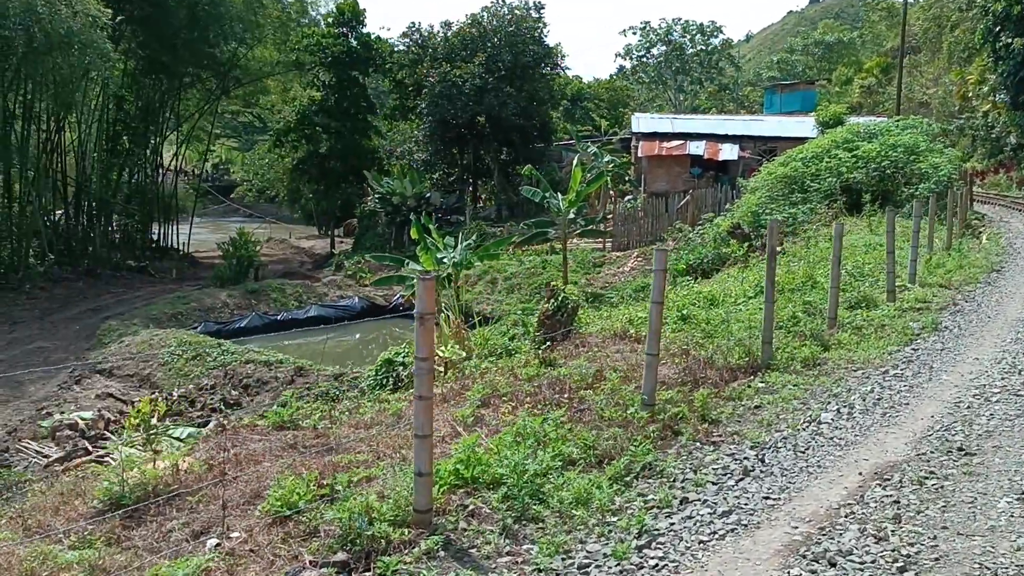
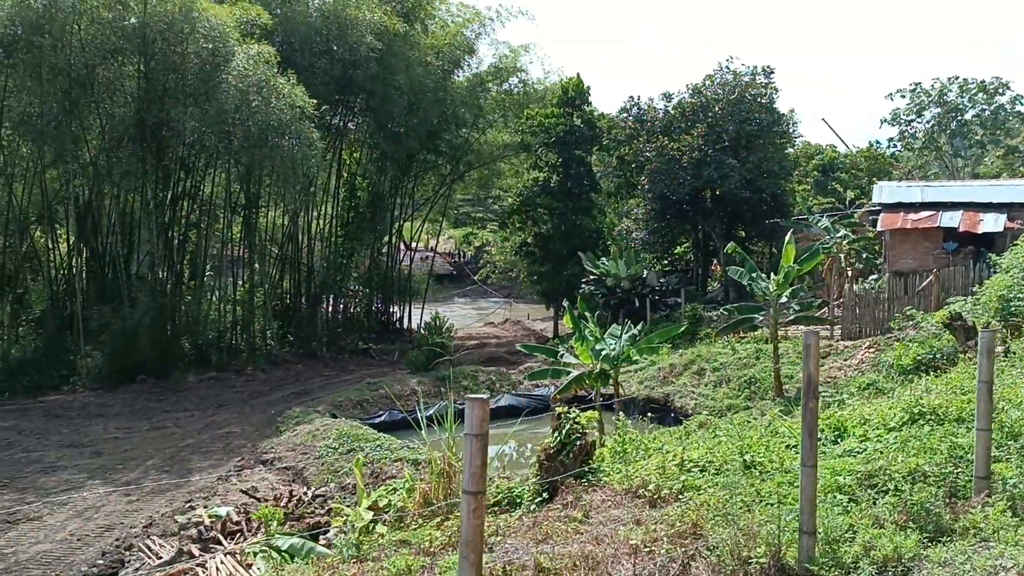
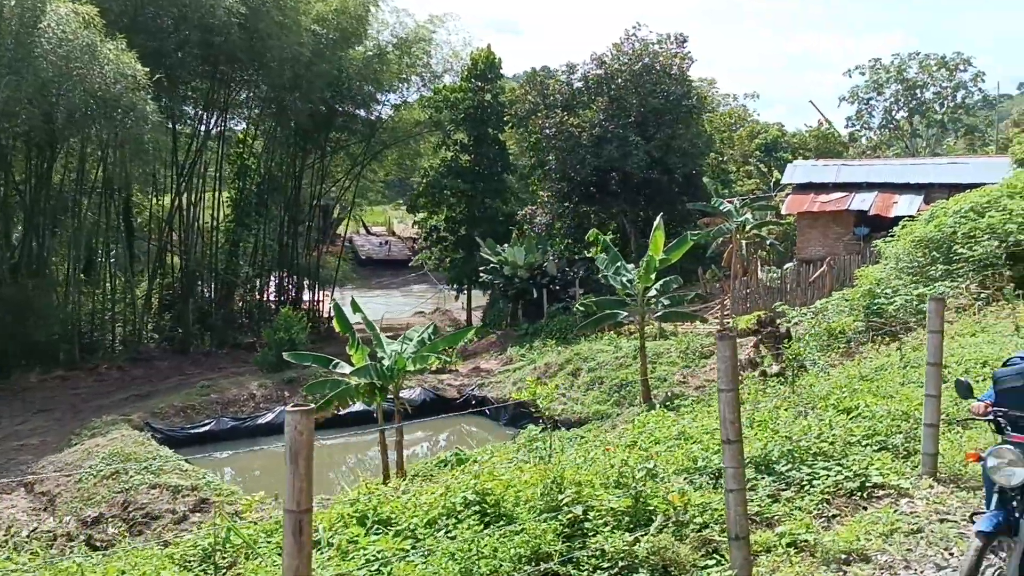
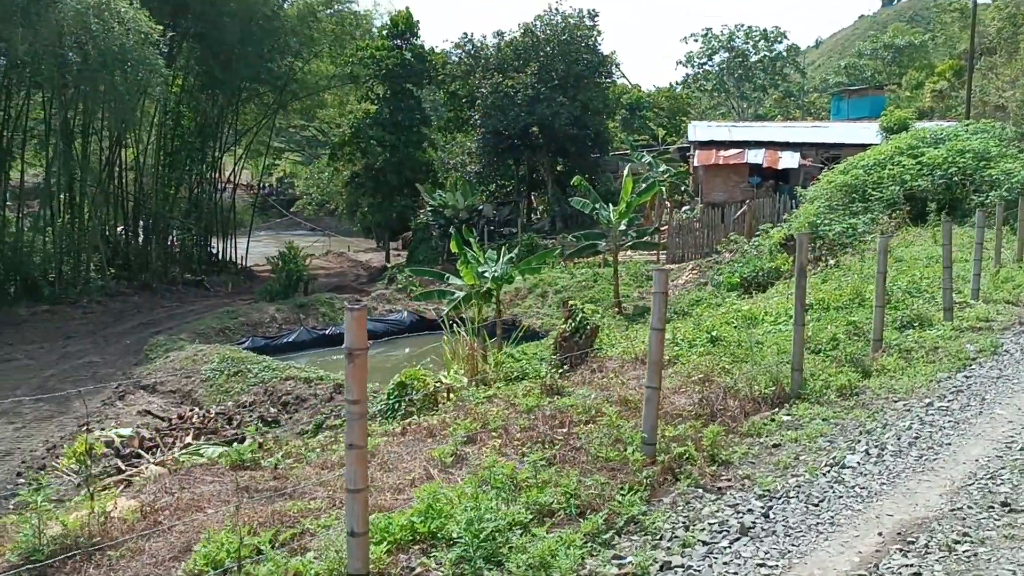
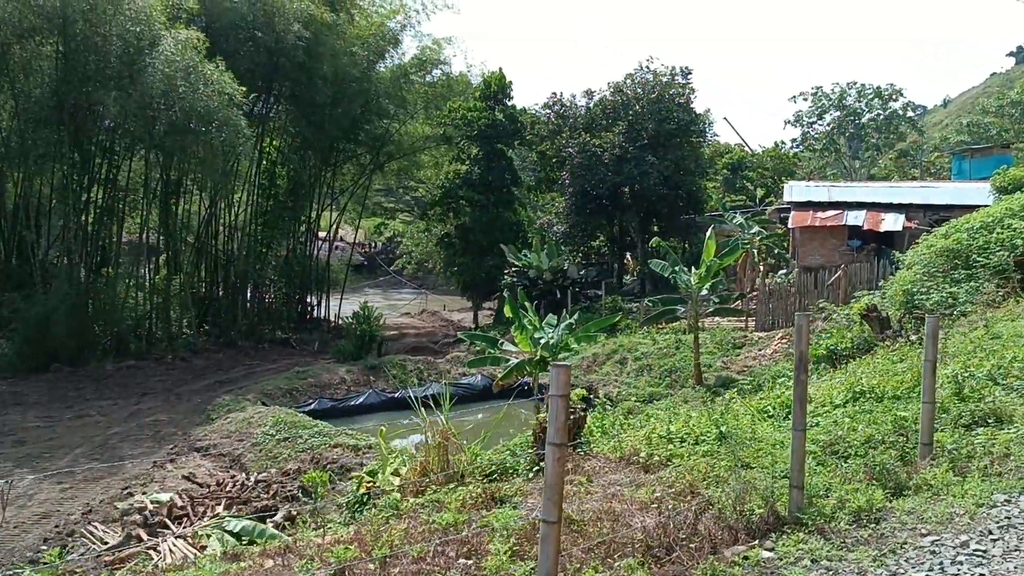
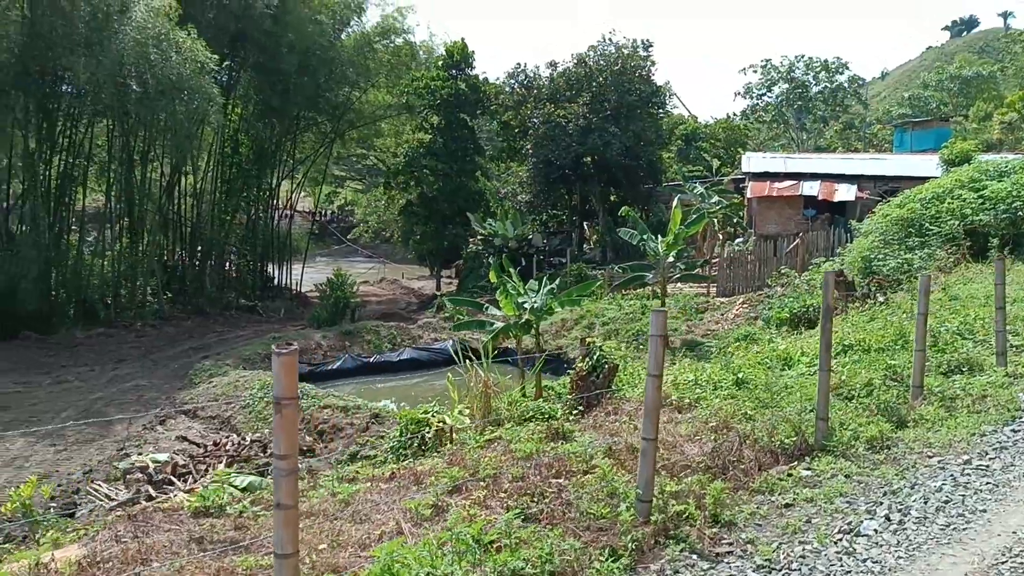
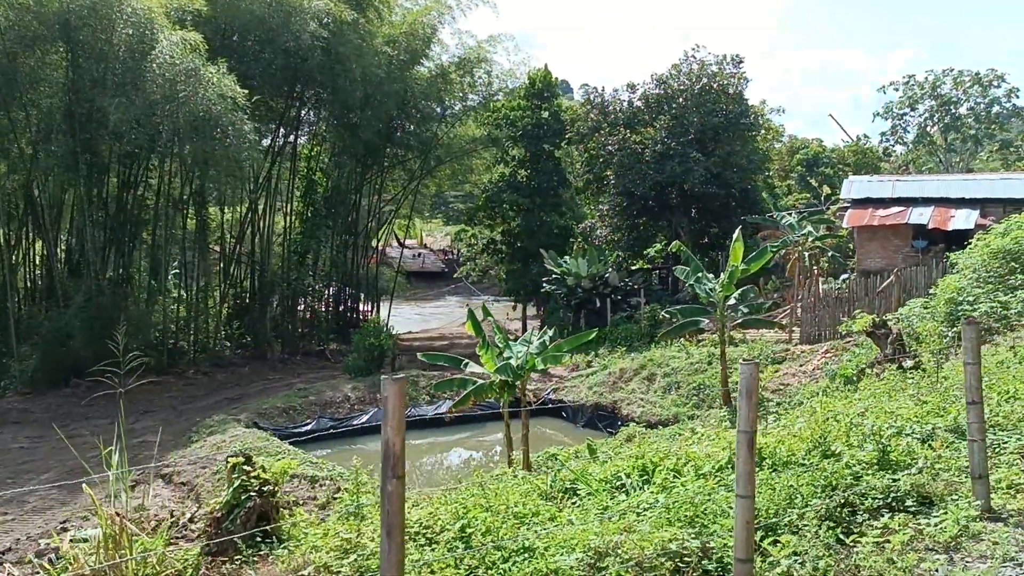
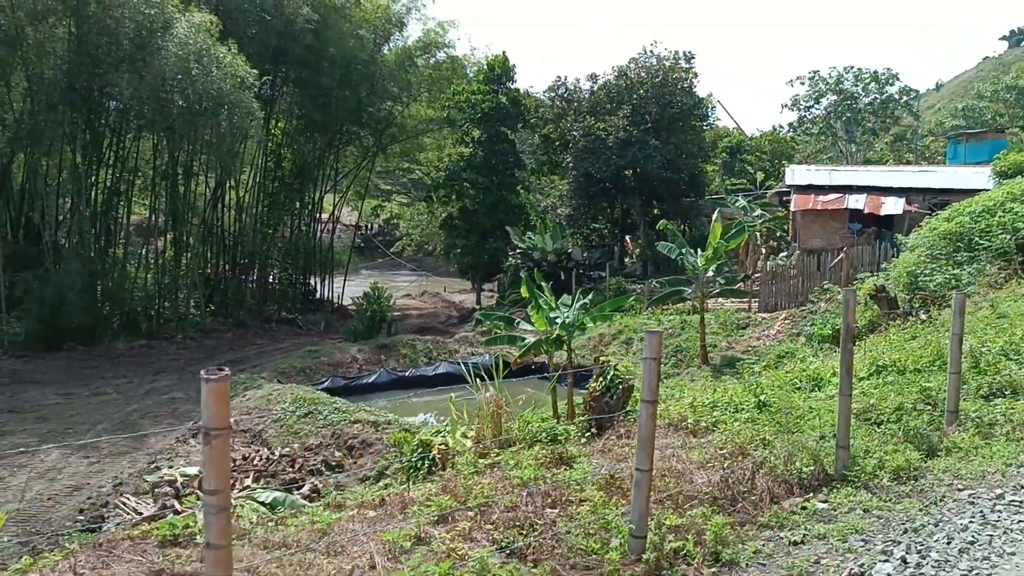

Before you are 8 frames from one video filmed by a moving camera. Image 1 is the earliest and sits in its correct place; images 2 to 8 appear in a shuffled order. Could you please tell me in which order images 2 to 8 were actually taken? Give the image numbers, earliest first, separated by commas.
4, 6, 8, 5, 2, 7, 3
